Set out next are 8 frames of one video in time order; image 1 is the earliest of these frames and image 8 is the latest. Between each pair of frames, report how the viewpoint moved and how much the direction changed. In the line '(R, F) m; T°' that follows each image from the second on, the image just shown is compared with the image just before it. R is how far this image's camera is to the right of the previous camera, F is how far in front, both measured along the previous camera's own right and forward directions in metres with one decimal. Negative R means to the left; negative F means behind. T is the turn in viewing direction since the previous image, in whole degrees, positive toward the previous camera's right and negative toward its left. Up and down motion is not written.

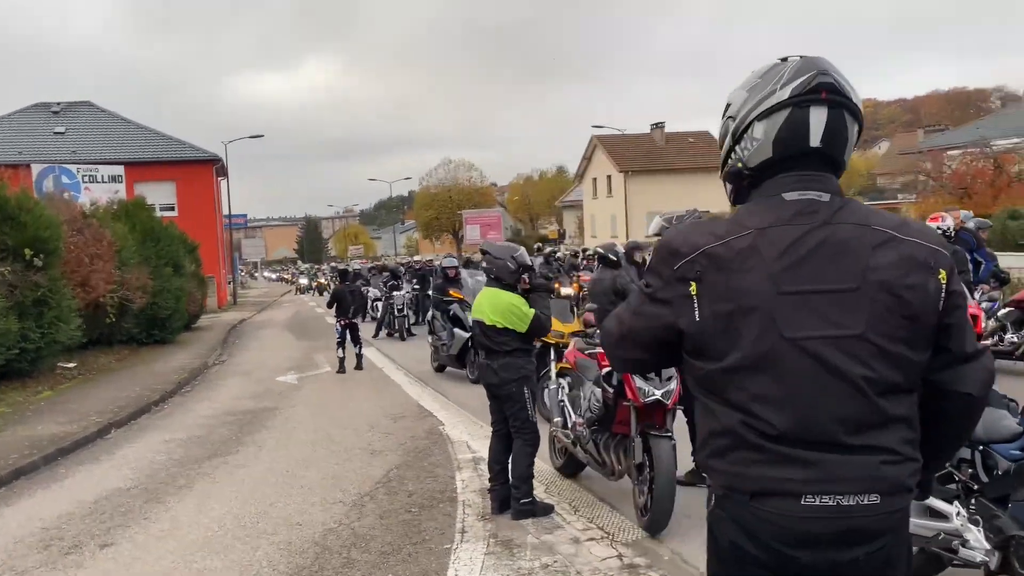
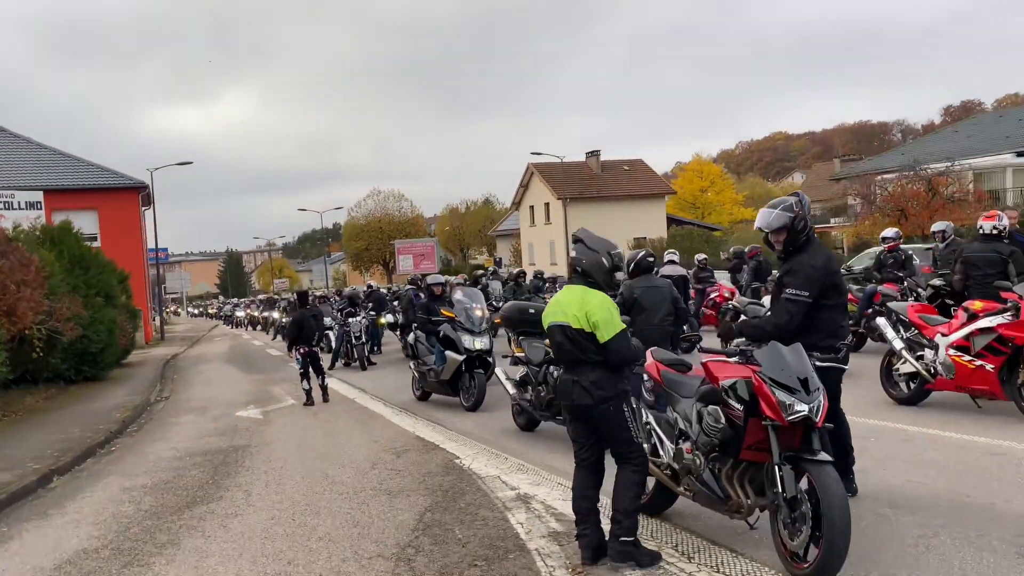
(-0.8, +0.9) m; +5°
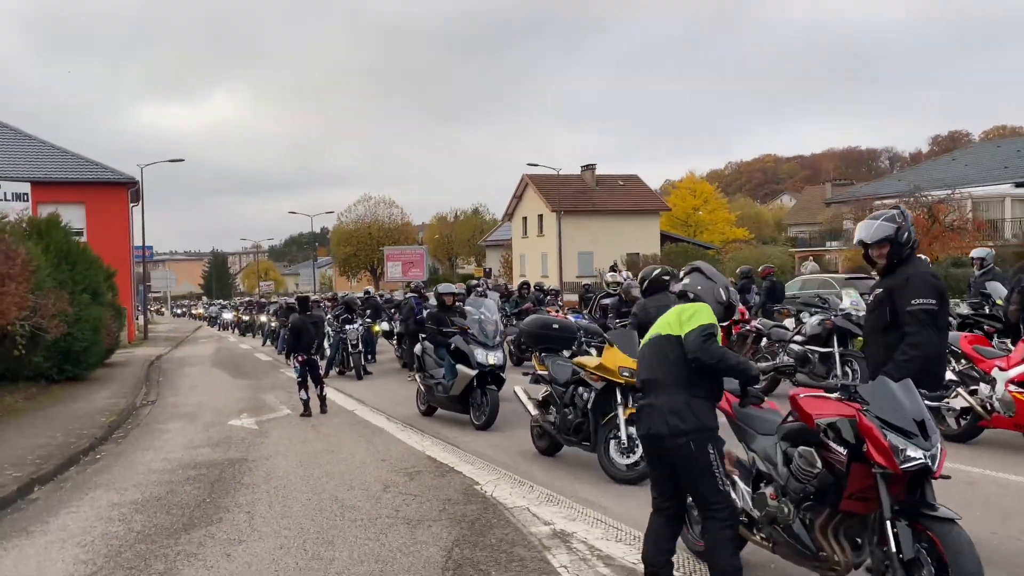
(-0.4, +0.5) m; +1°
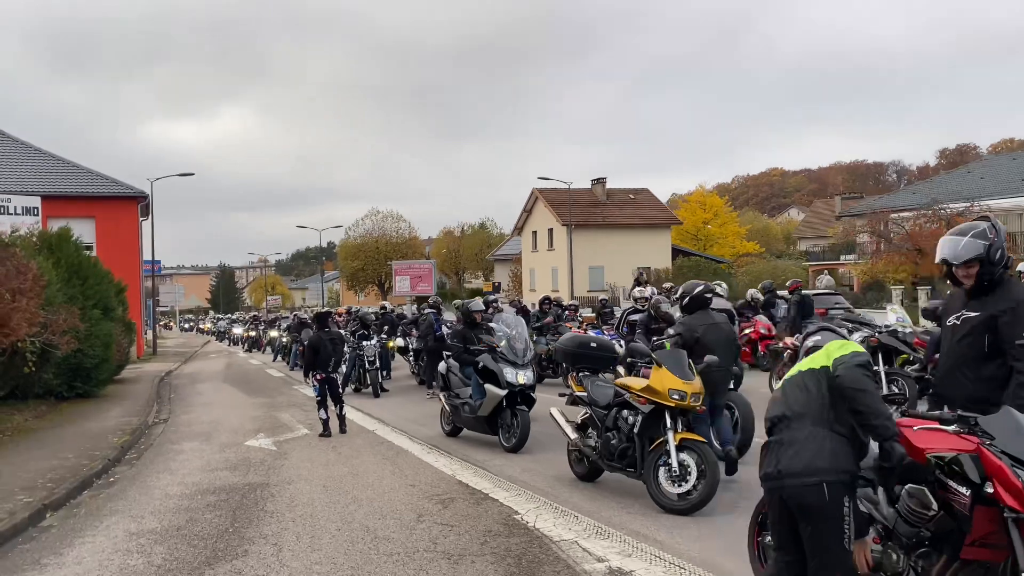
(-0.3, +0.4) m; 0°
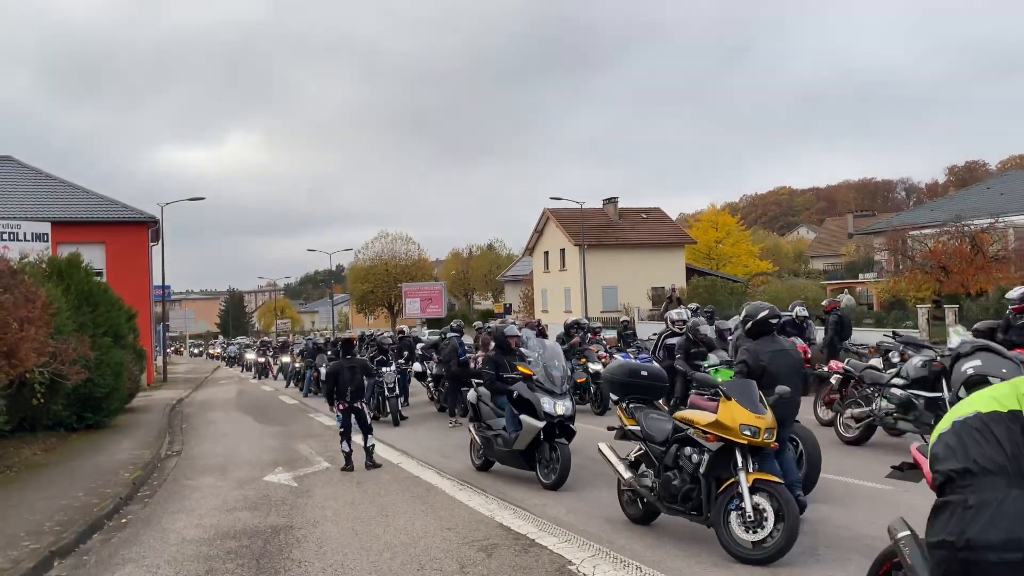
(-0.3, +0.5) m; -1°
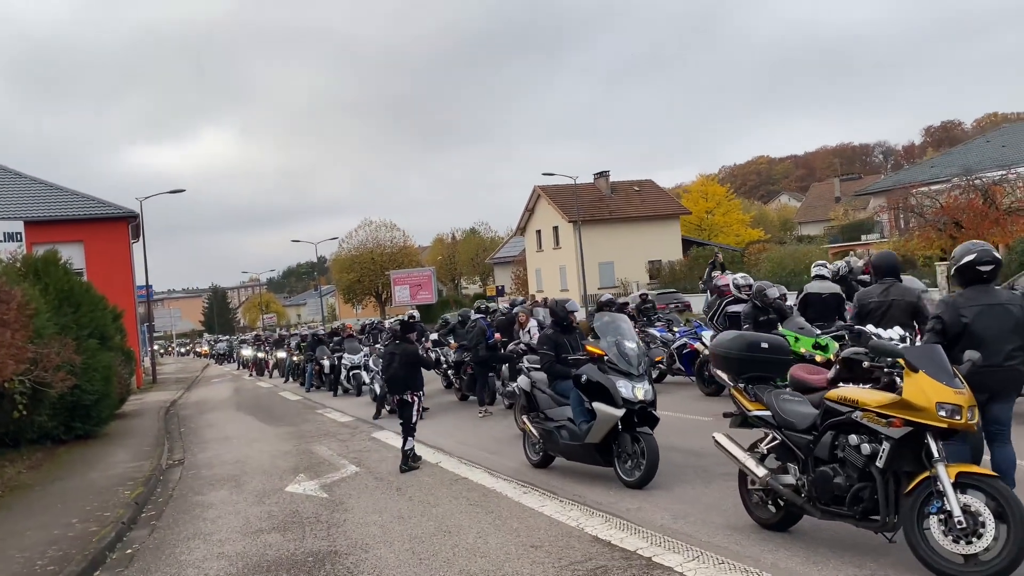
(-0.7, +1.3) m; +1°
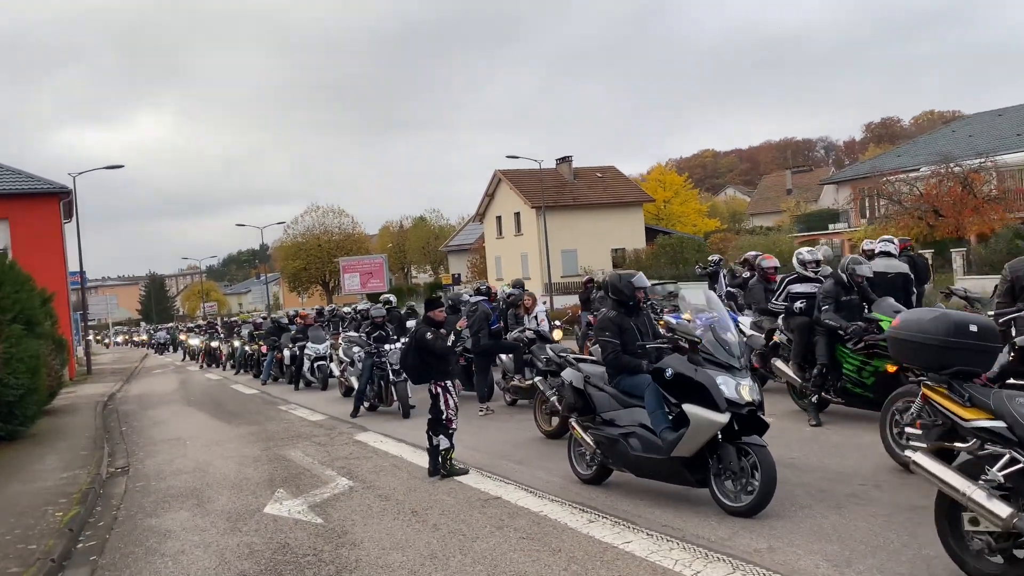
(-0.8, +1.7) m; +4°
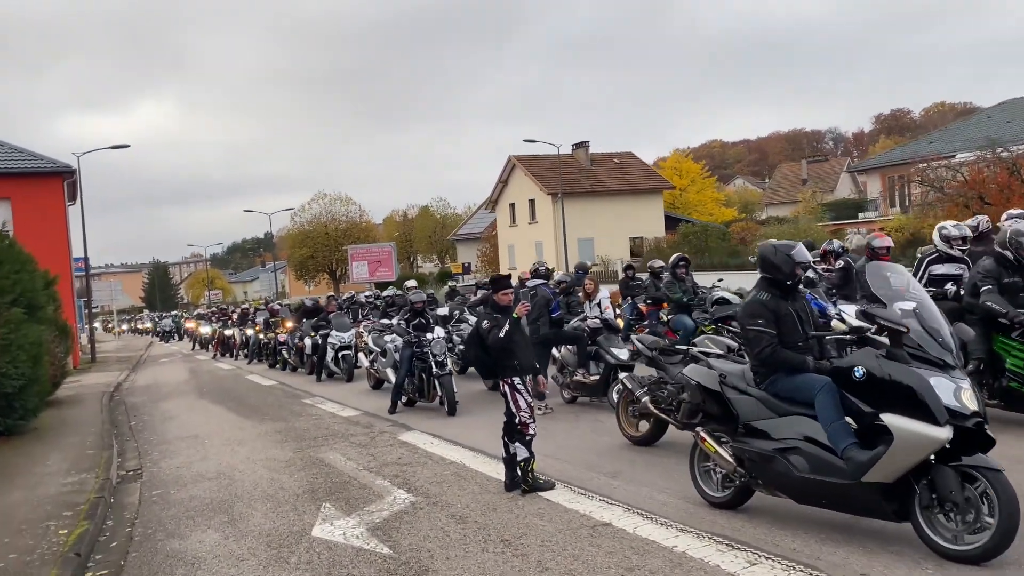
(-0.7, +1.3) m; 0°
